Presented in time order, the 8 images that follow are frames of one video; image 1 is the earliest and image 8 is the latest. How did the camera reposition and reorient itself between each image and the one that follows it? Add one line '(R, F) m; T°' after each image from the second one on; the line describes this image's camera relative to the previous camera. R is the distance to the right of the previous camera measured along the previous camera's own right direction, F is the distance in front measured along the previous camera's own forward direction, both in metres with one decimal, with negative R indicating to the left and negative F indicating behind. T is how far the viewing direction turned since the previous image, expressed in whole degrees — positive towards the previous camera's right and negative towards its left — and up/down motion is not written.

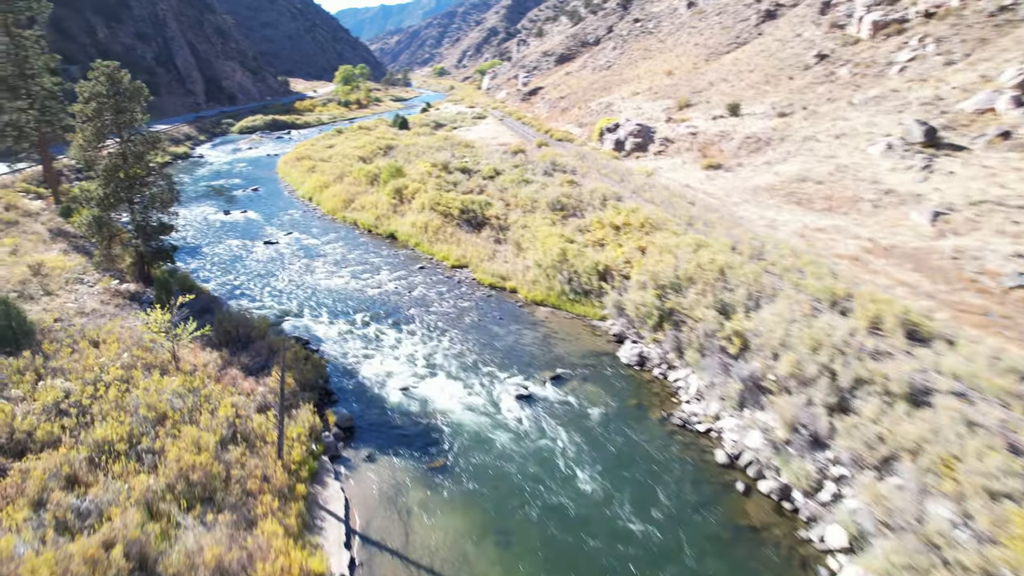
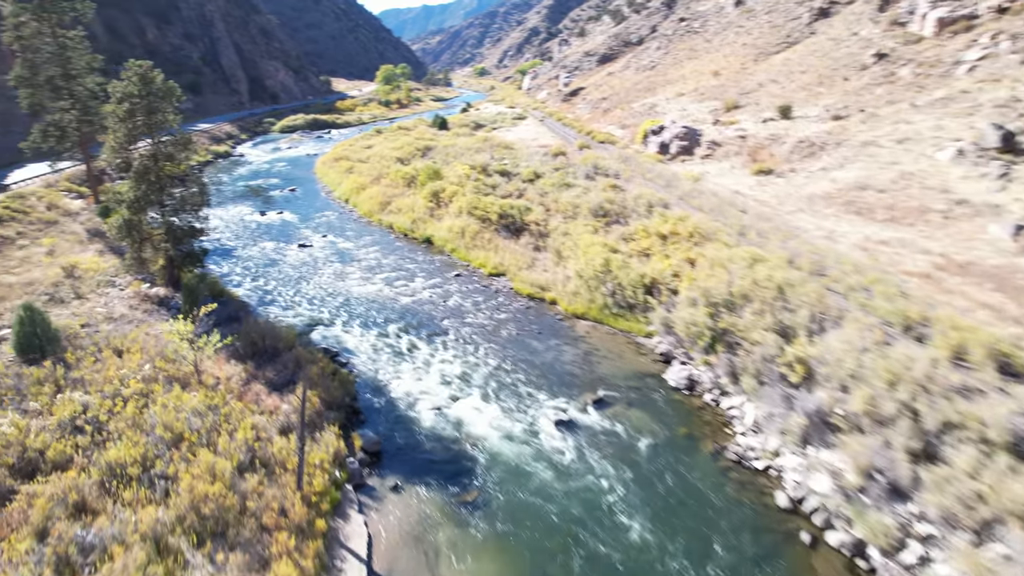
(-0.1, +1.1) m; -3°
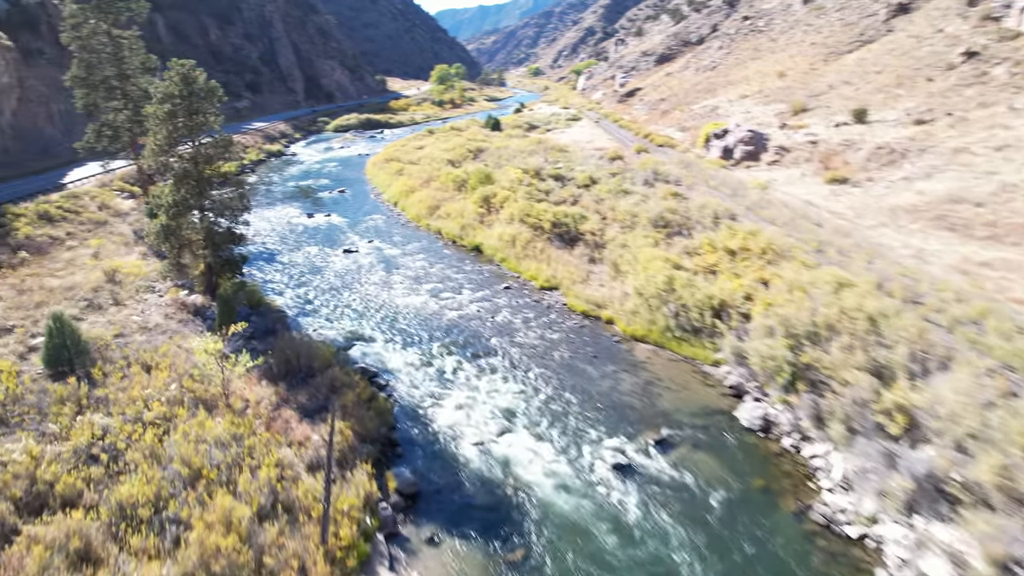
(-0.1, +1.5) m; -4°
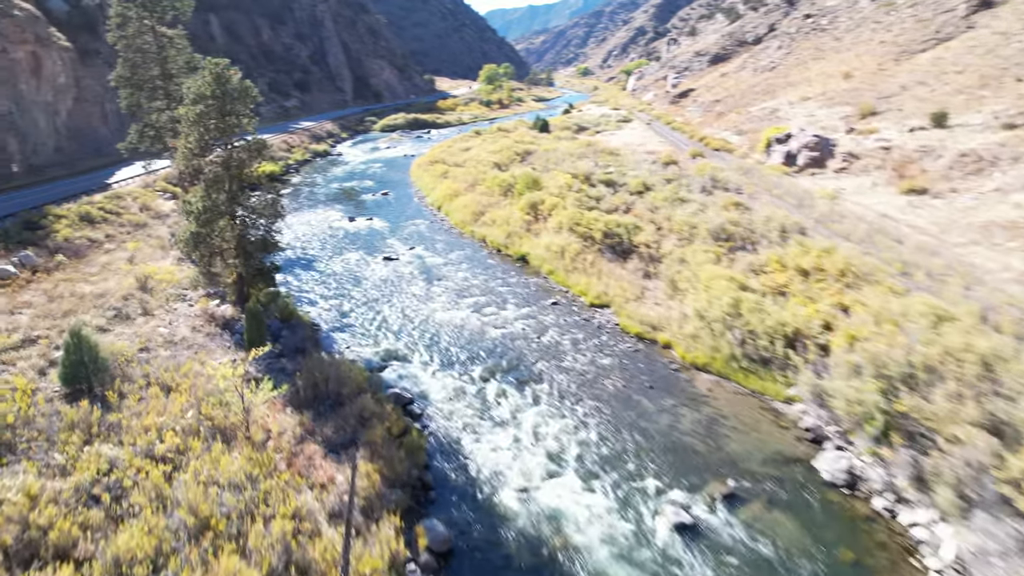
(-0.1, +1.6) m; -4°
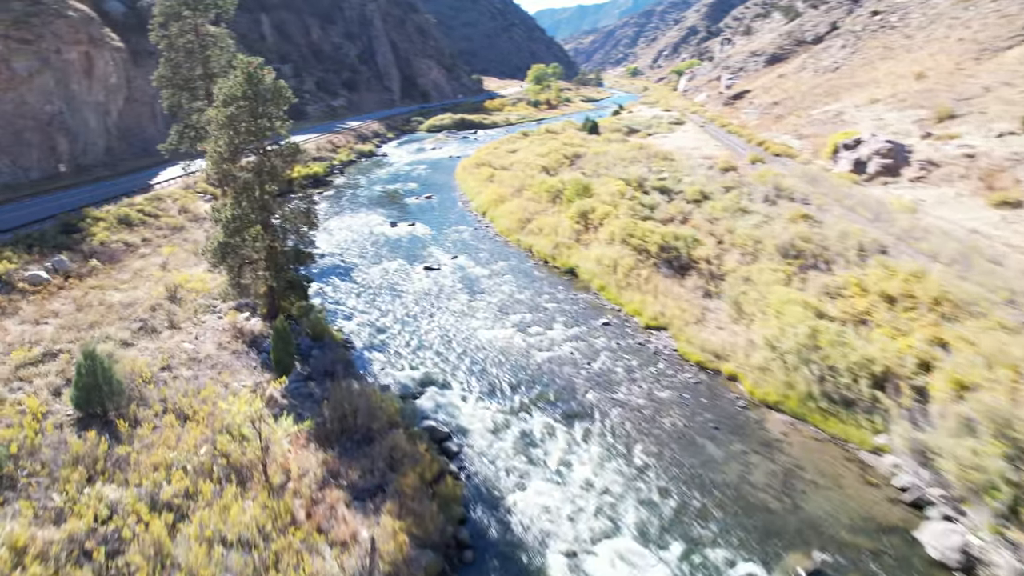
(-0.2, +1.6) m; -4°
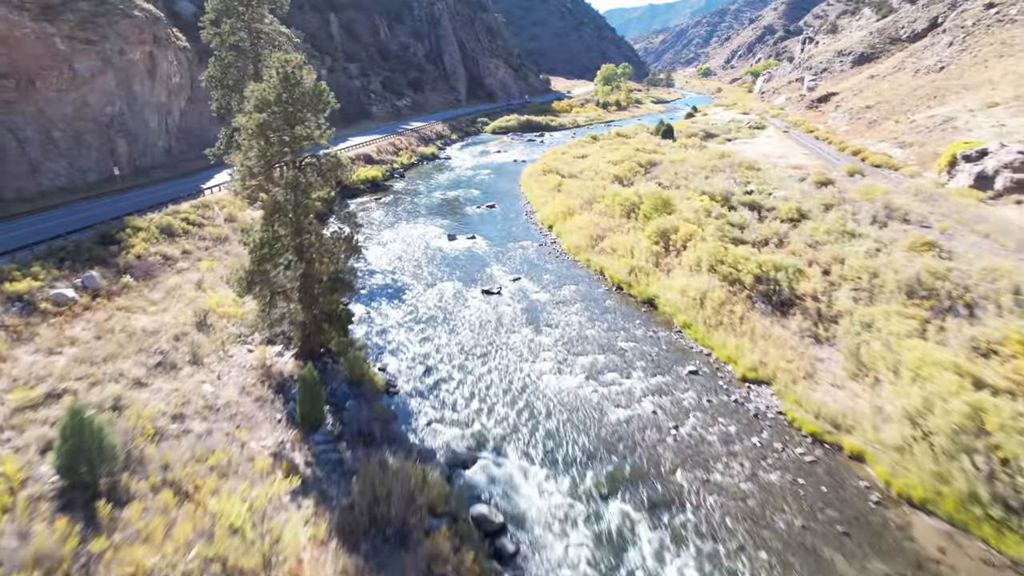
(-0.3, +2.9) m; -5°
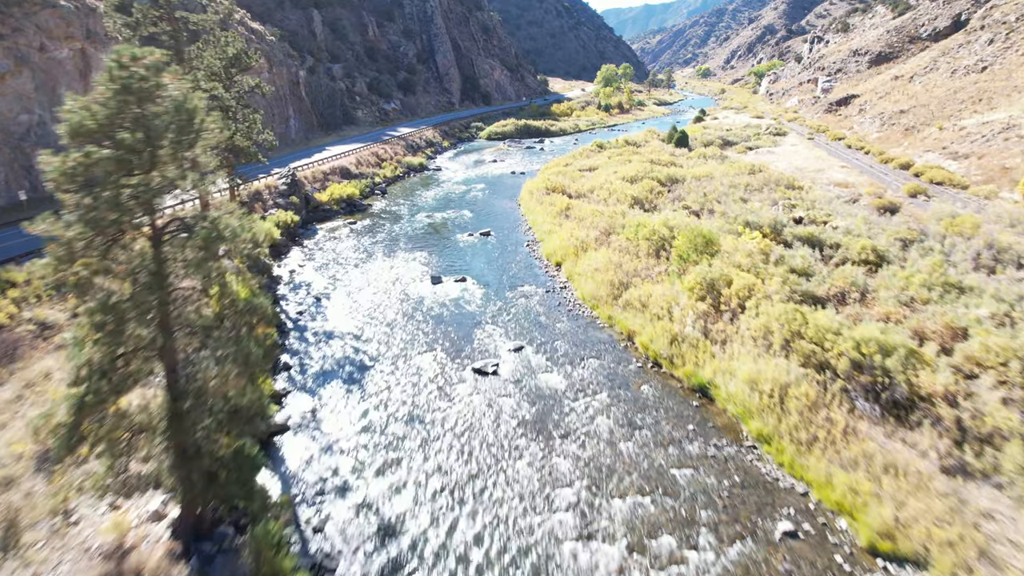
(-0.1, +6.0) m; 0°
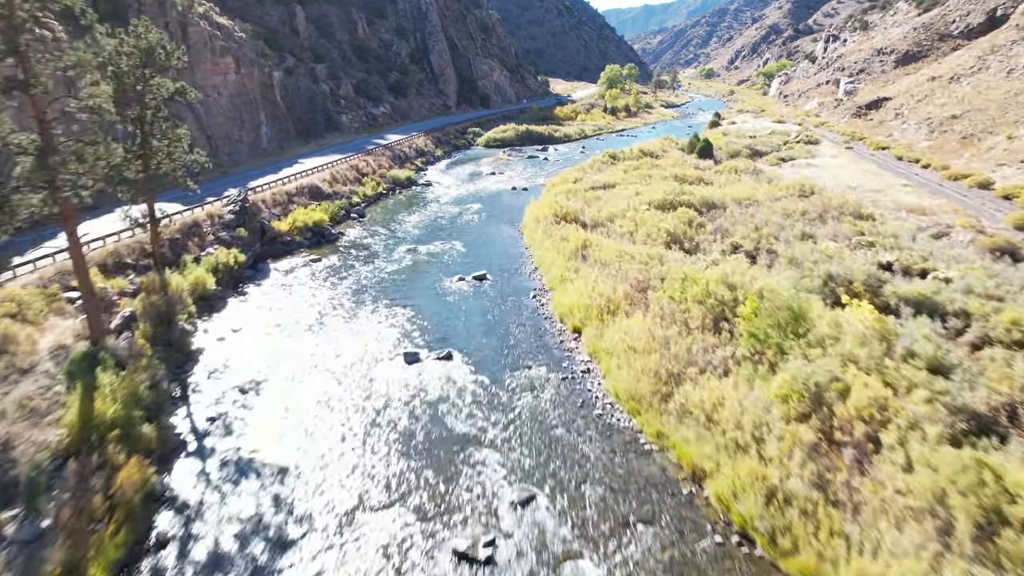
(-0.1, +6.7) m; 0°
